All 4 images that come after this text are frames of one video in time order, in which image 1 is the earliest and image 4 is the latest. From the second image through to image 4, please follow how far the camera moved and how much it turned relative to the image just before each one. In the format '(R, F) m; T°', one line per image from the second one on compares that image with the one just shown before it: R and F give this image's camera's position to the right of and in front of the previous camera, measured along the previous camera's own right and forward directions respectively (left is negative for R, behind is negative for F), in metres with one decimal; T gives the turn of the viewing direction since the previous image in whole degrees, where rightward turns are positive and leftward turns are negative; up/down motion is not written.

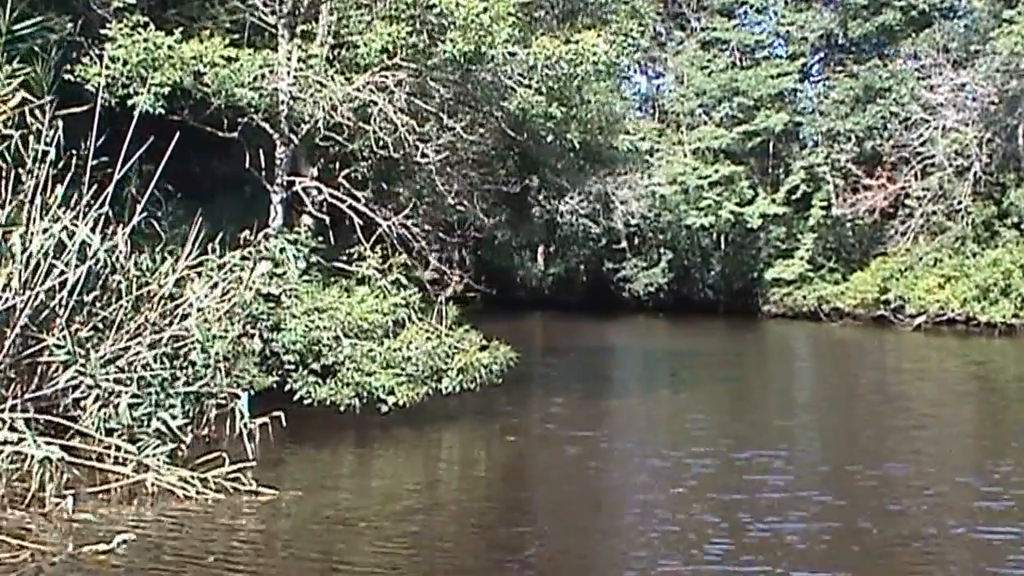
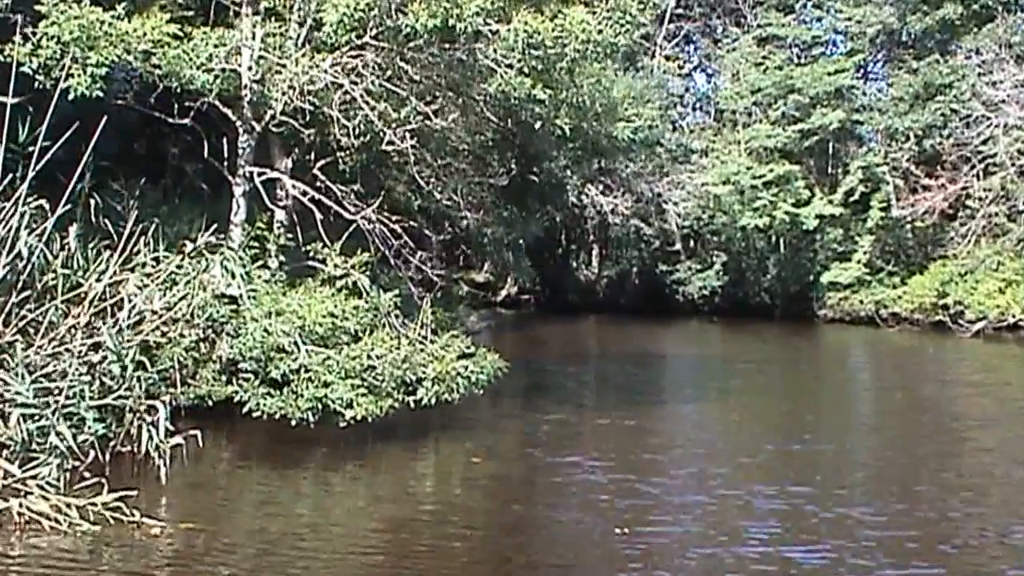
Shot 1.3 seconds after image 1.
(+0.6, +1.2) m; -2°
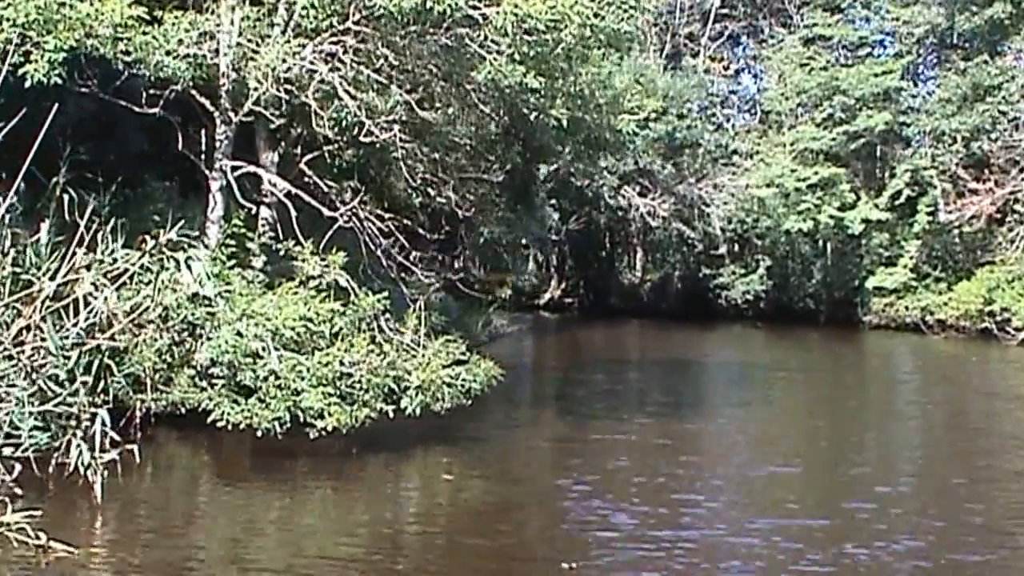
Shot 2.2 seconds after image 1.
(+0.4, +0.8) m; -2°
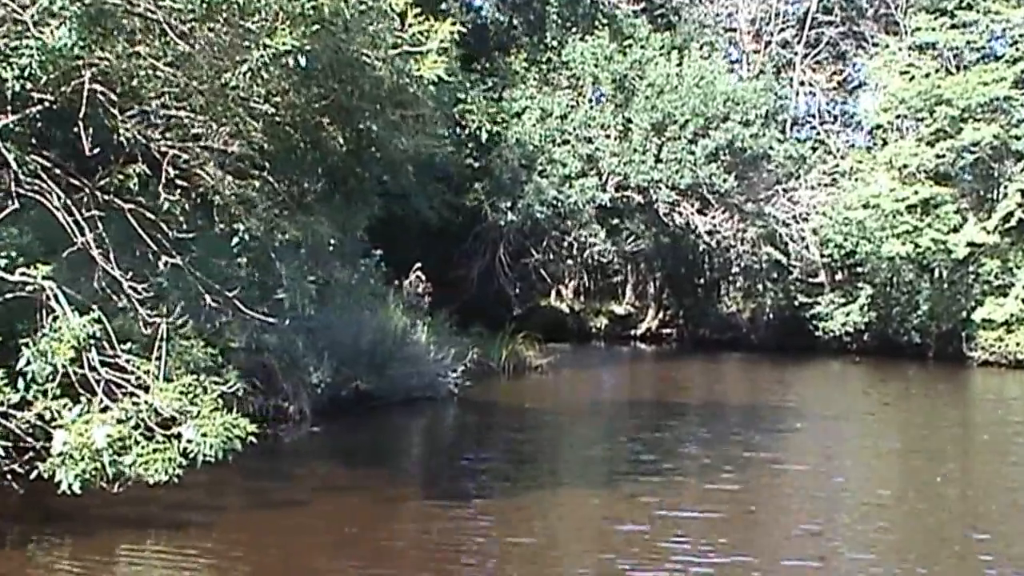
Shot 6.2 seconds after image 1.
(+1.9, +3.8) m; -5°
